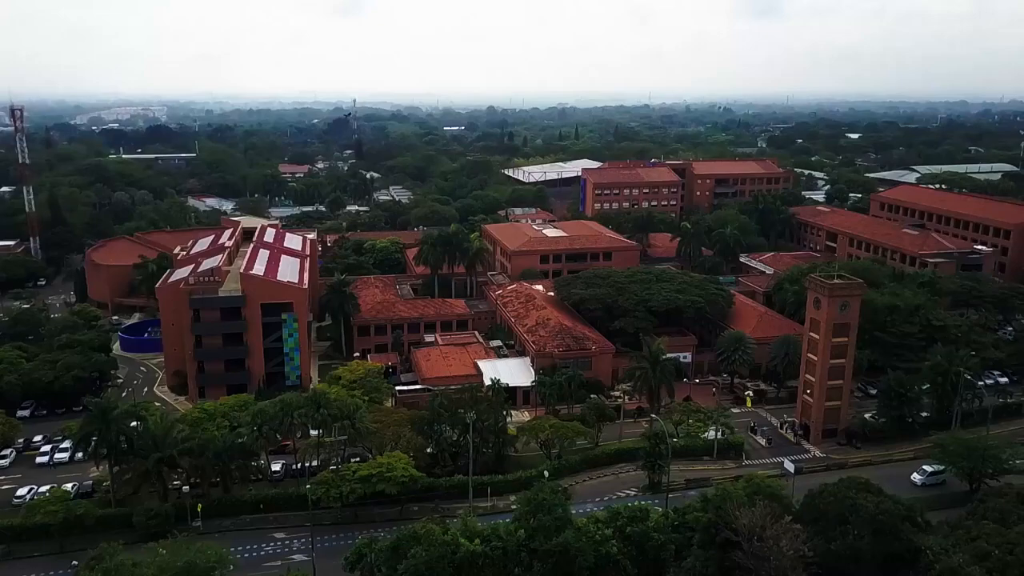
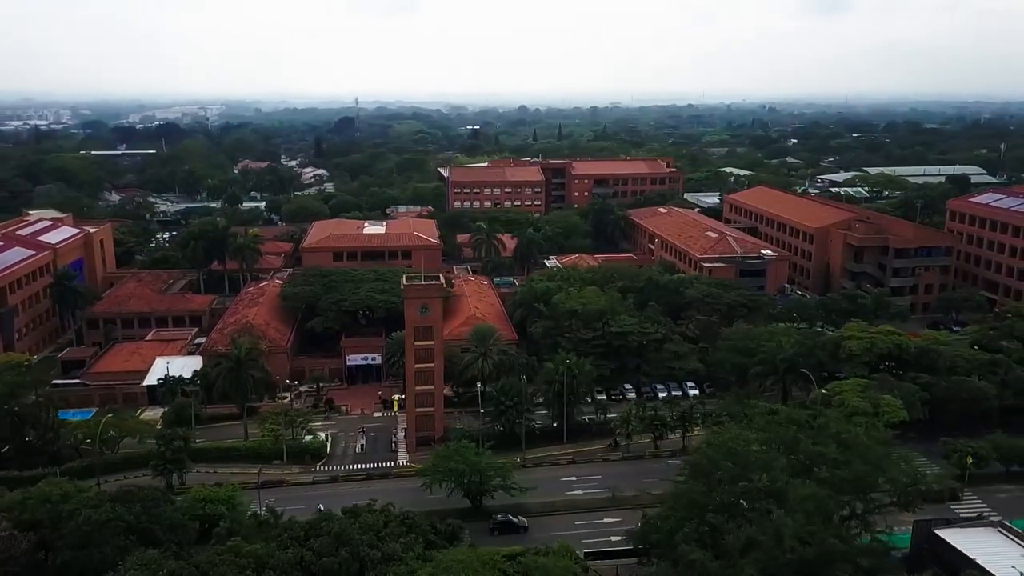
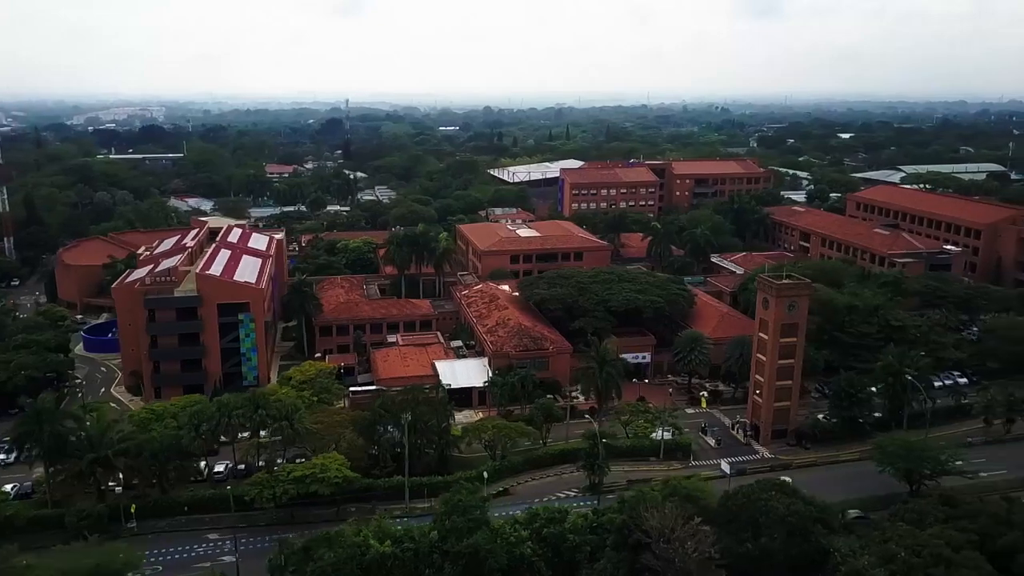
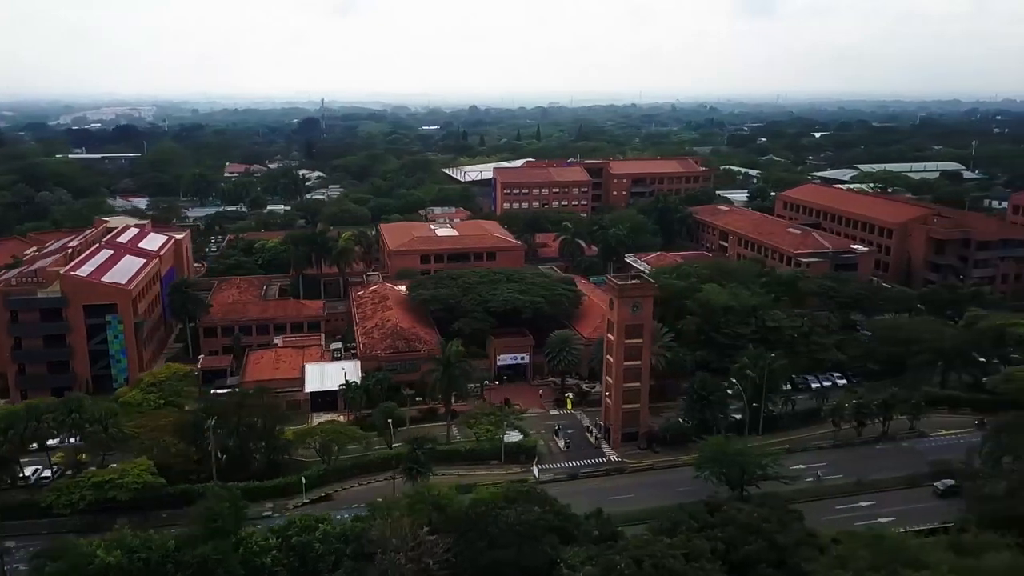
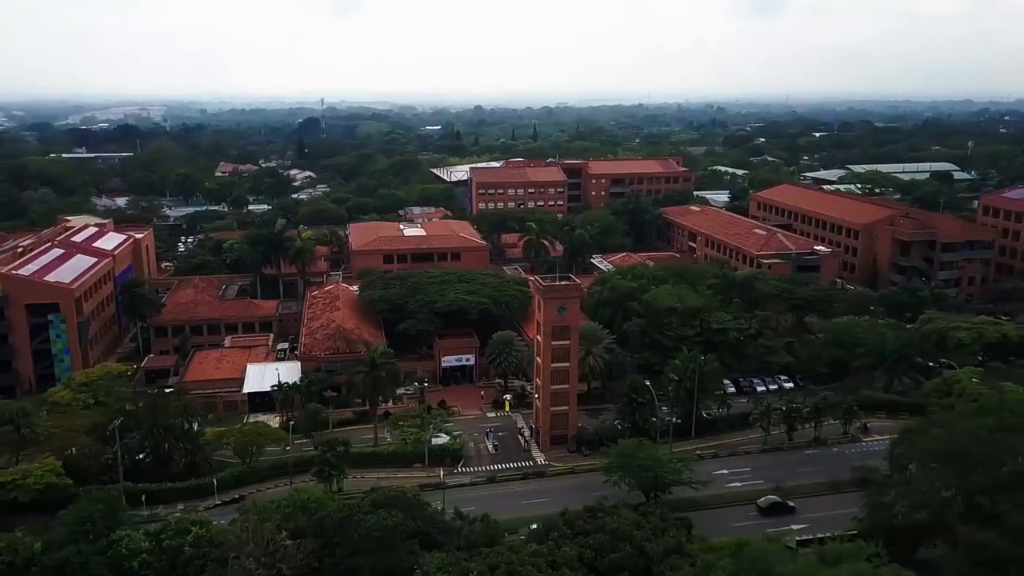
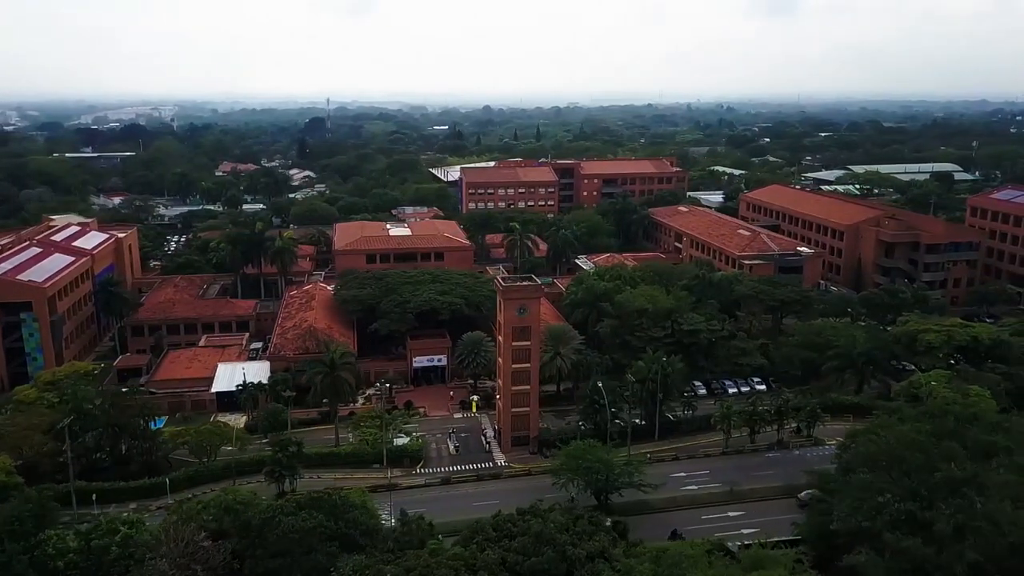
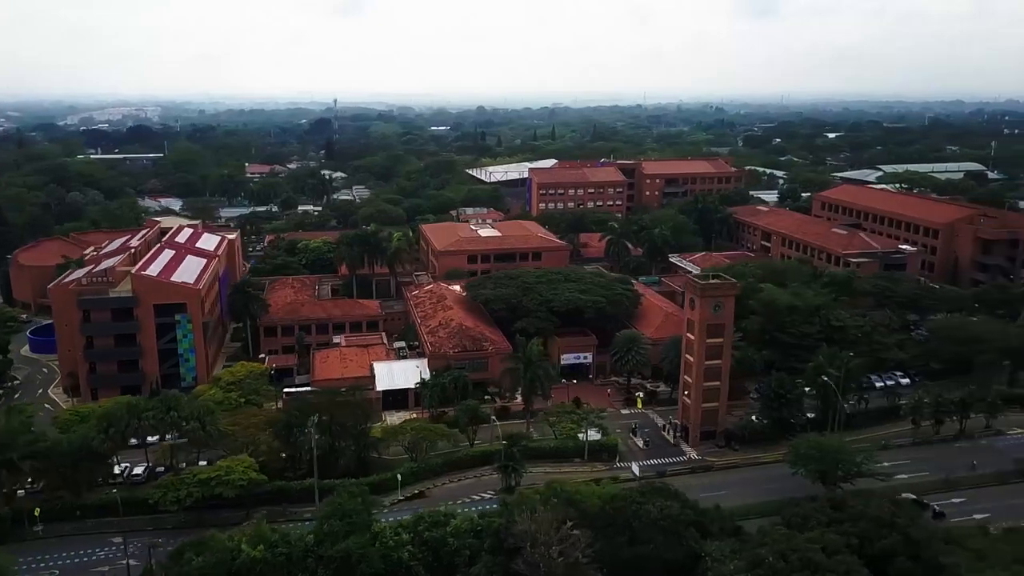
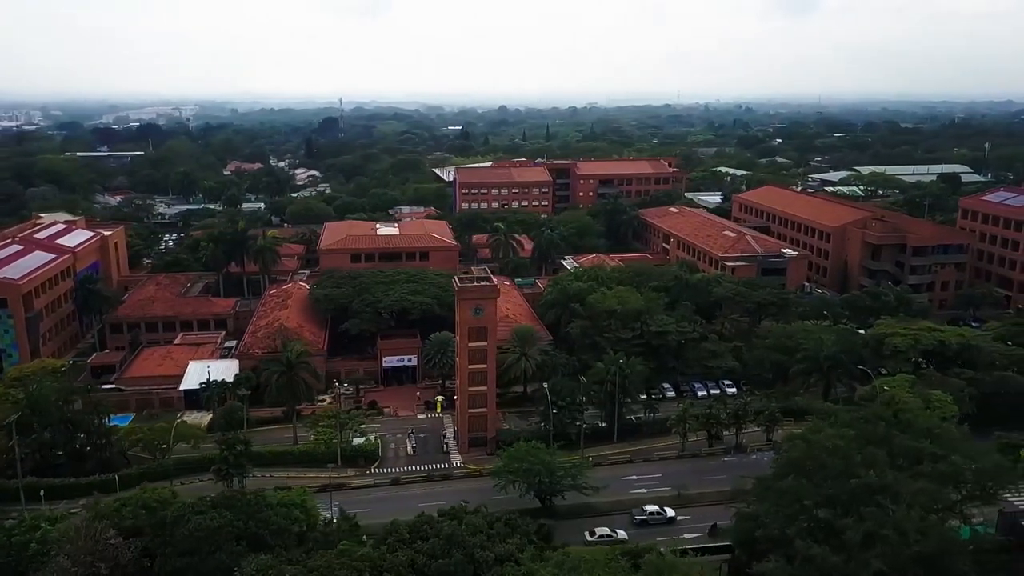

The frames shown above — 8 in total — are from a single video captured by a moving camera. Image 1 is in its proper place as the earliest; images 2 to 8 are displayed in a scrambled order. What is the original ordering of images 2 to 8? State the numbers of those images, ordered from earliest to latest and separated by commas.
3, 7, 4, 5, 6, 8, 2
